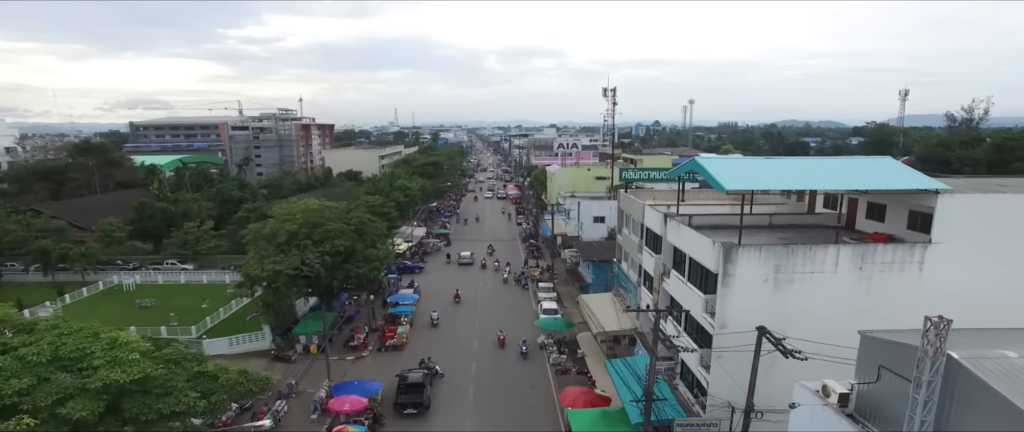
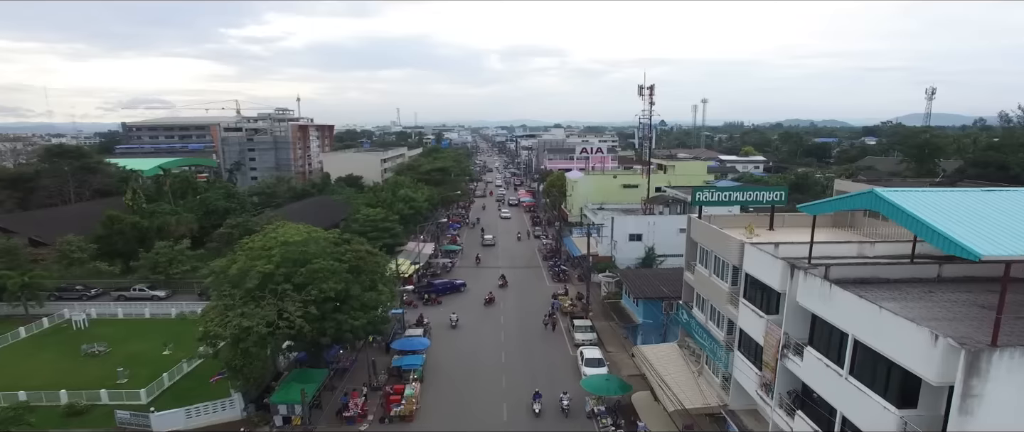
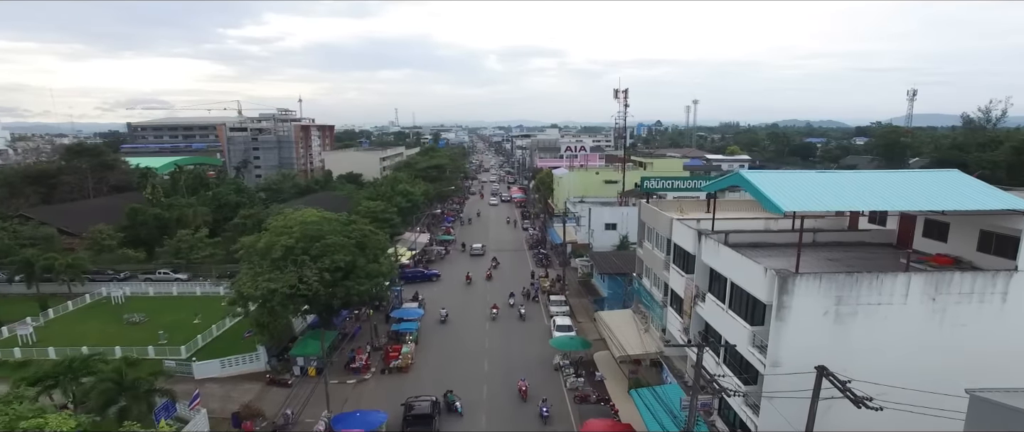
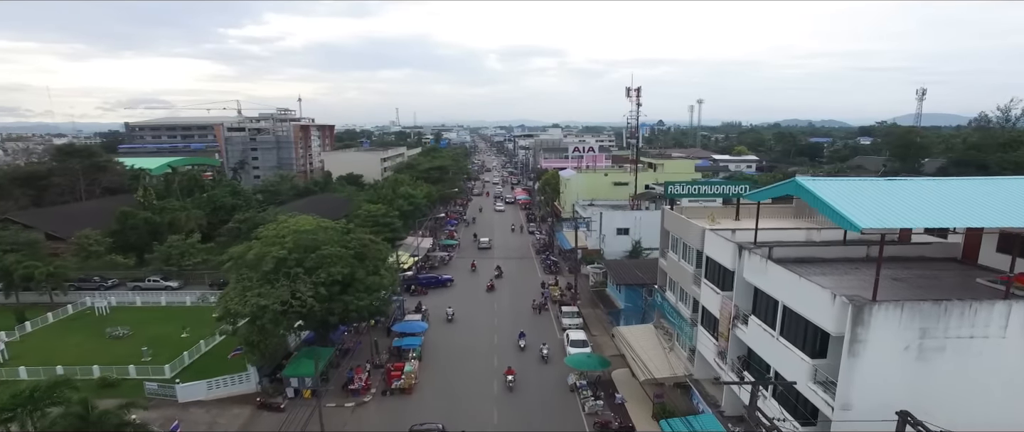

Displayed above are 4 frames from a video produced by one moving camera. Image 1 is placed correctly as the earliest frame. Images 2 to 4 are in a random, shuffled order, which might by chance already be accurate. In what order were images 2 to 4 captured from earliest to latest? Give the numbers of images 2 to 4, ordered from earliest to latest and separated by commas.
3, 4, 2
